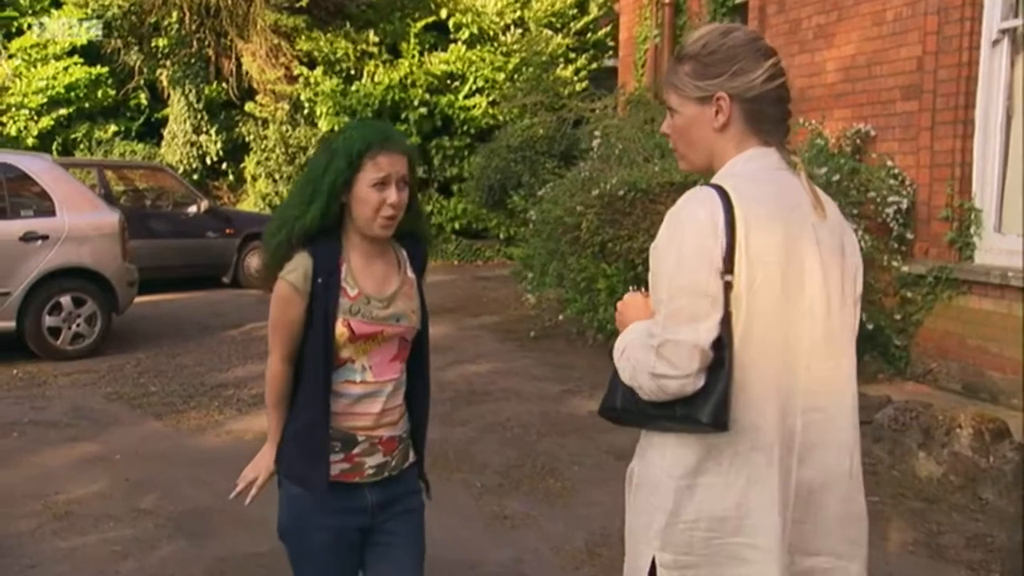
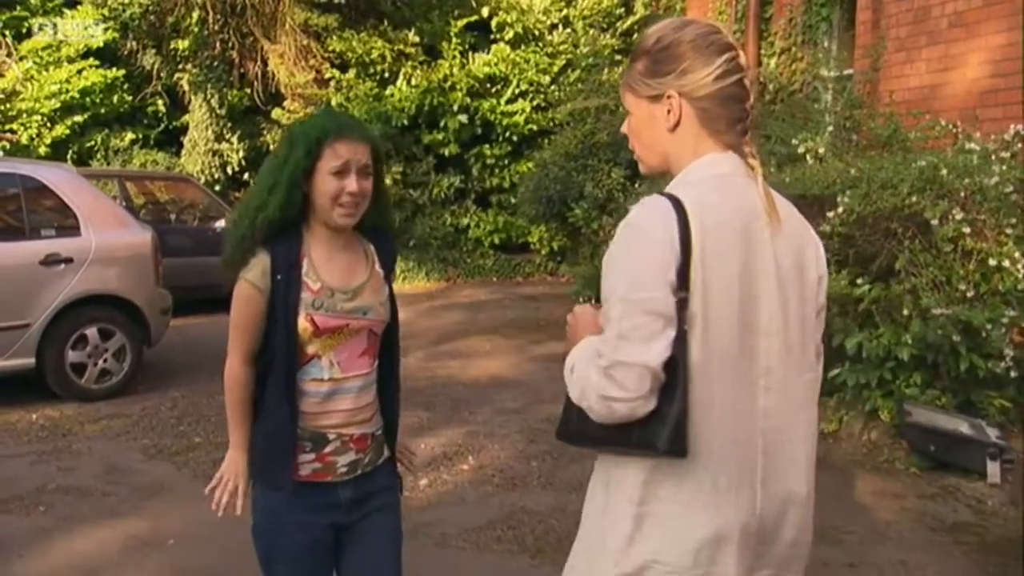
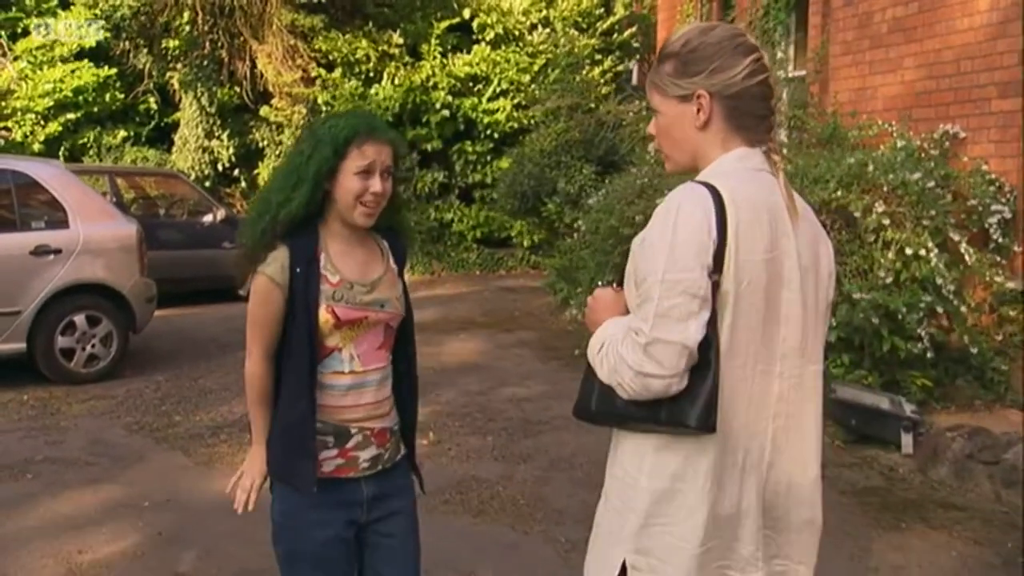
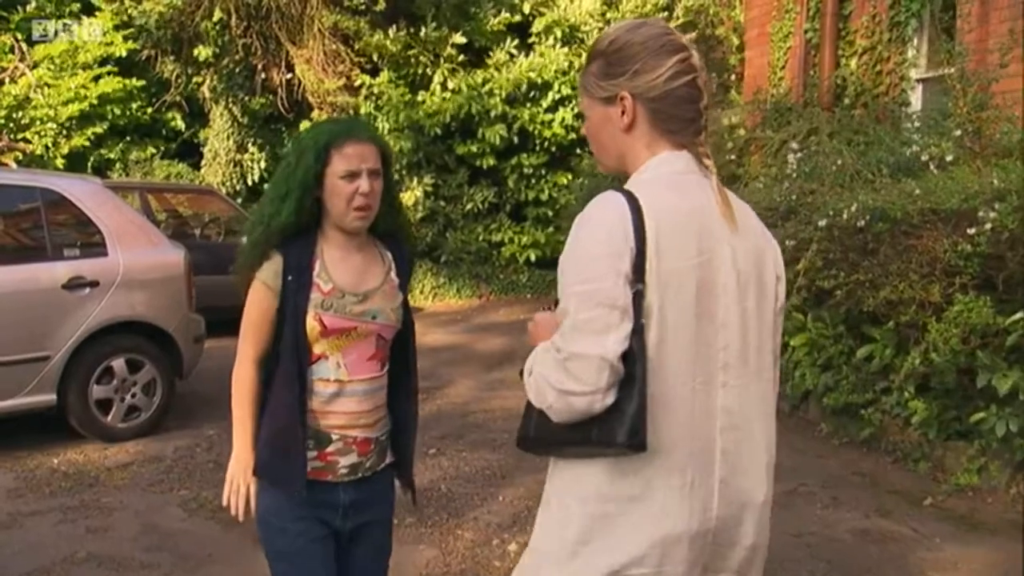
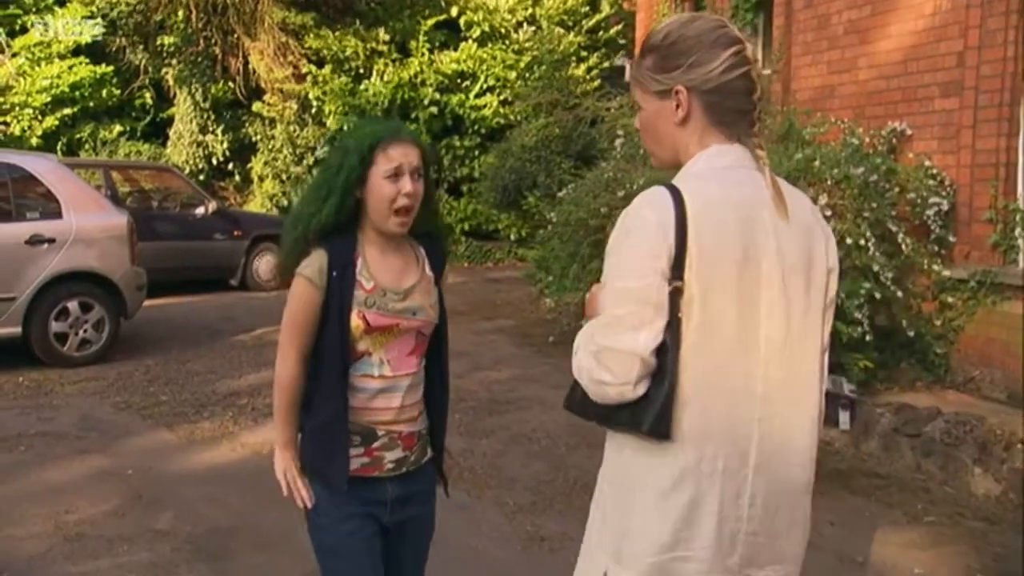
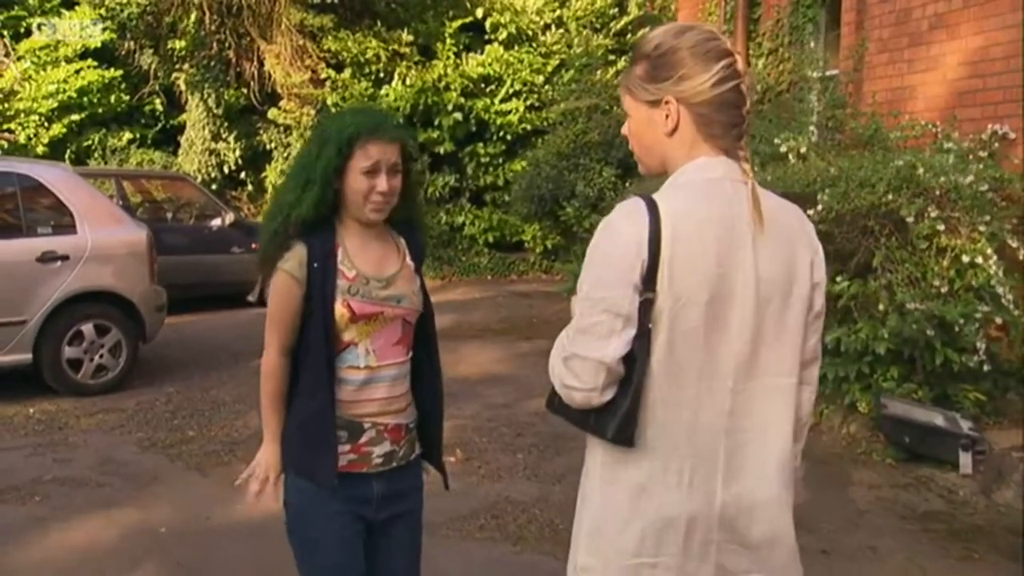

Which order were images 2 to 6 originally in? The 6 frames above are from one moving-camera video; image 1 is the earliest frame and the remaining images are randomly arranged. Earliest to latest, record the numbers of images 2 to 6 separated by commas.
5, 3, 6, 2, 4
